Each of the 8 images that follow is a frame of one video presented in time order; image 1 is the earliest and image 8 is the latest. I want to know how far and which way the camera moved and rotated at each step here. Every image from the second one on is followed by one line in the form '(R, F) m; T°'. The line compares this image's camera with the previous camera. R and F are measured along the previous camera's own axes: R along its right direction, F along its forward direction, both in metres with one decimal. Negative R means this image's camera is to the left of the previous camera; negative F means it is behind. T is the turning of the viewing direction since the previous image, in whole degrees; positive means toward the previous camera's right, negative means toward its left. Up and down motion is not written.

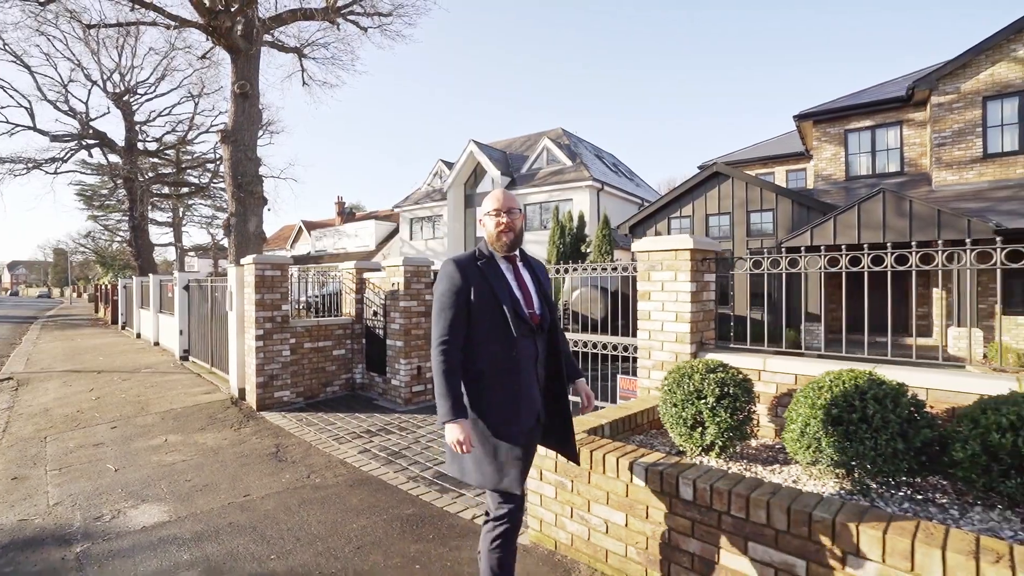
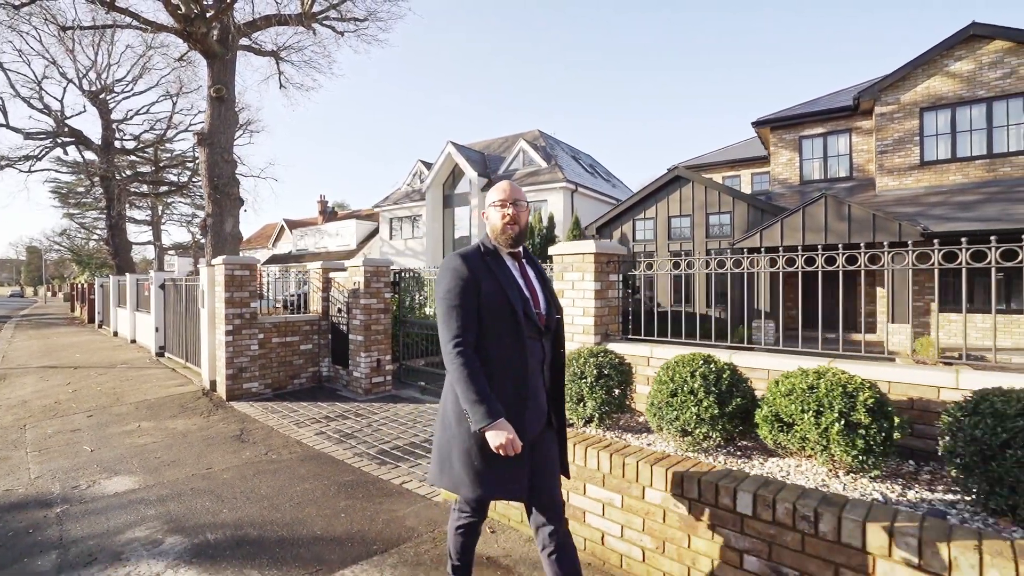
(+0.6, -0.6) m; +2°
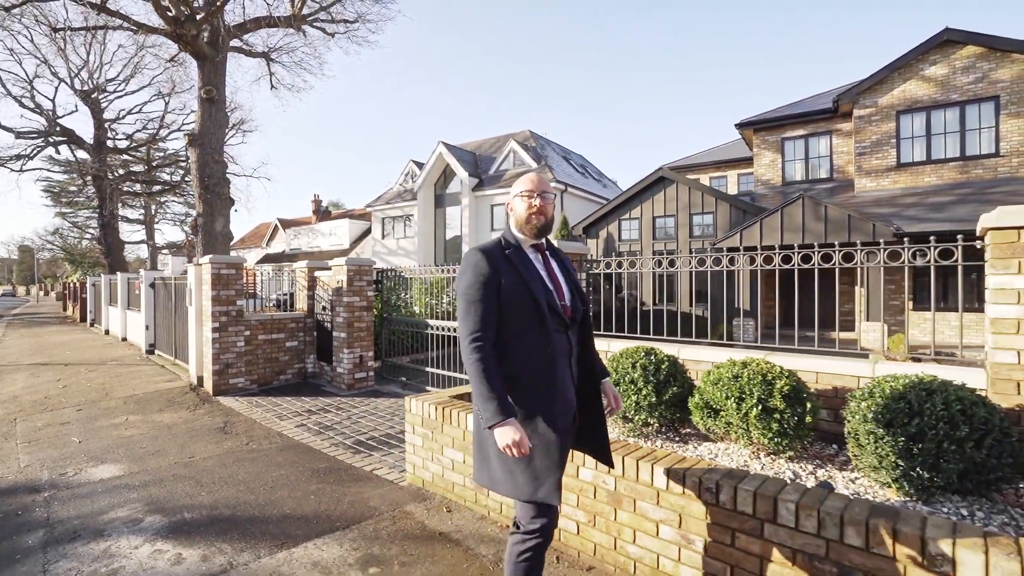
(+0.3, -0.3) m; 0°
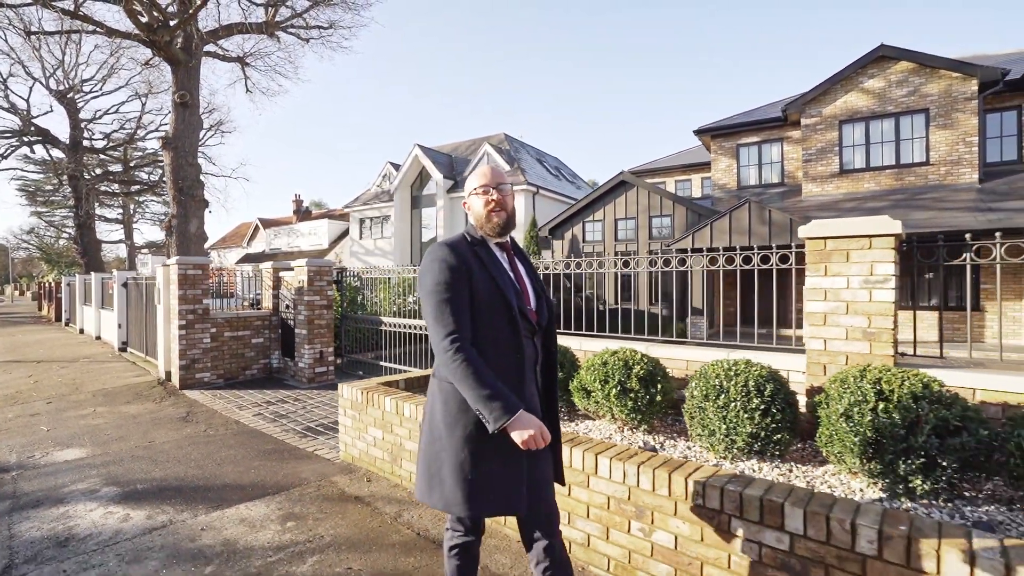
(+0.8, -0.6) m; +1°
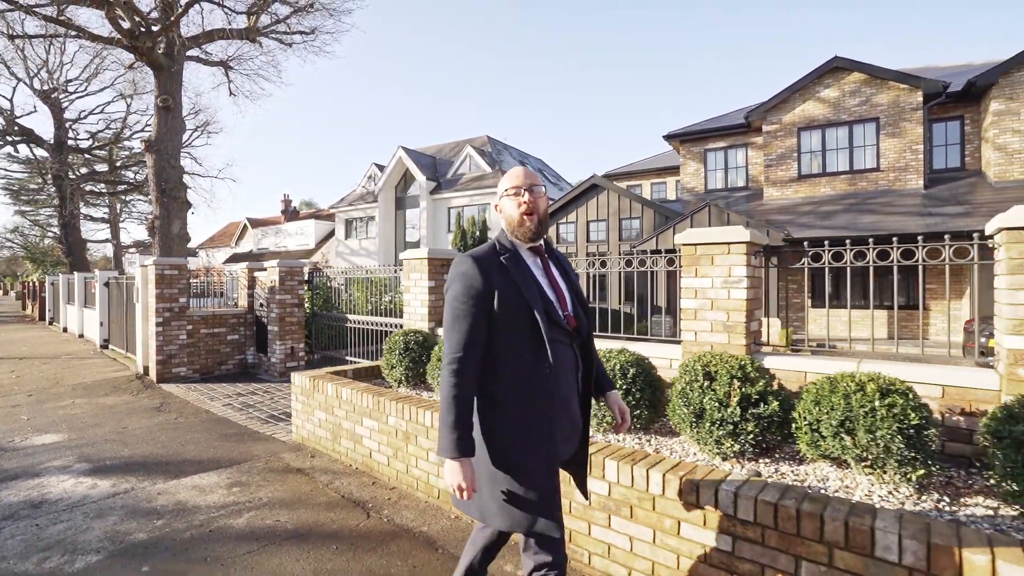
(+0.7, -0.6) m; +1°
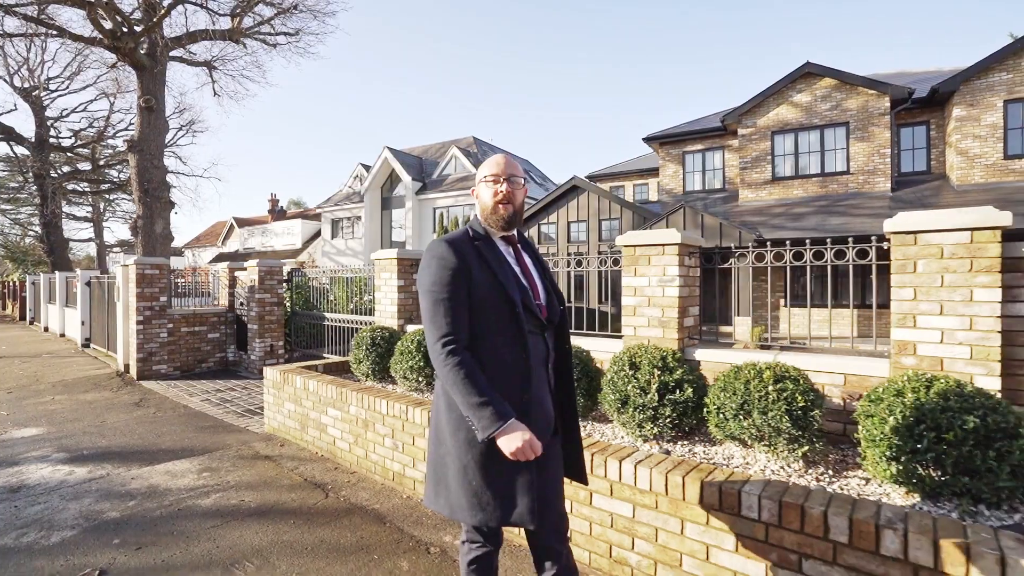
(+0.4, -0.3) m; +1°
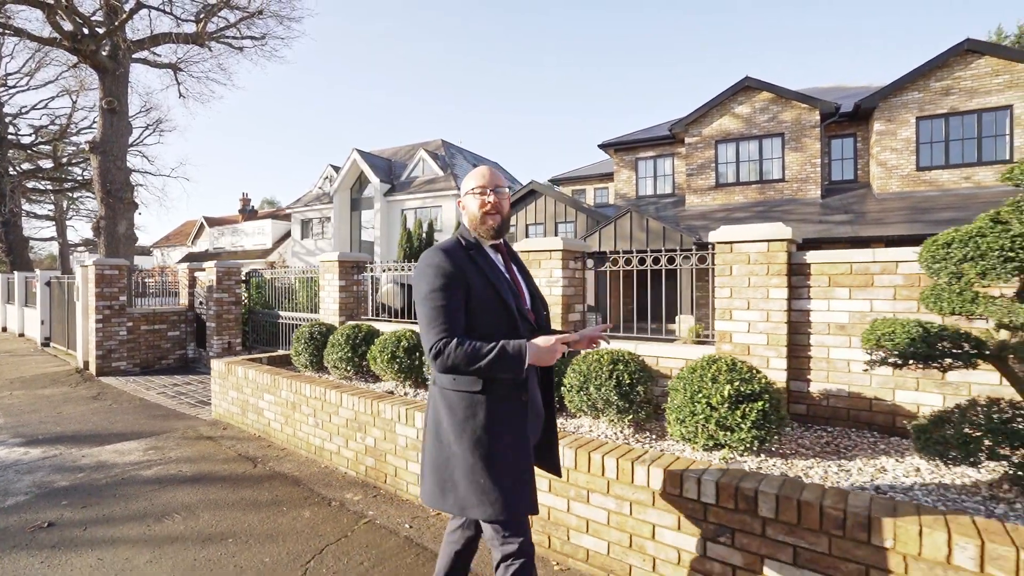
(+0.8, -0.7) m; +2°
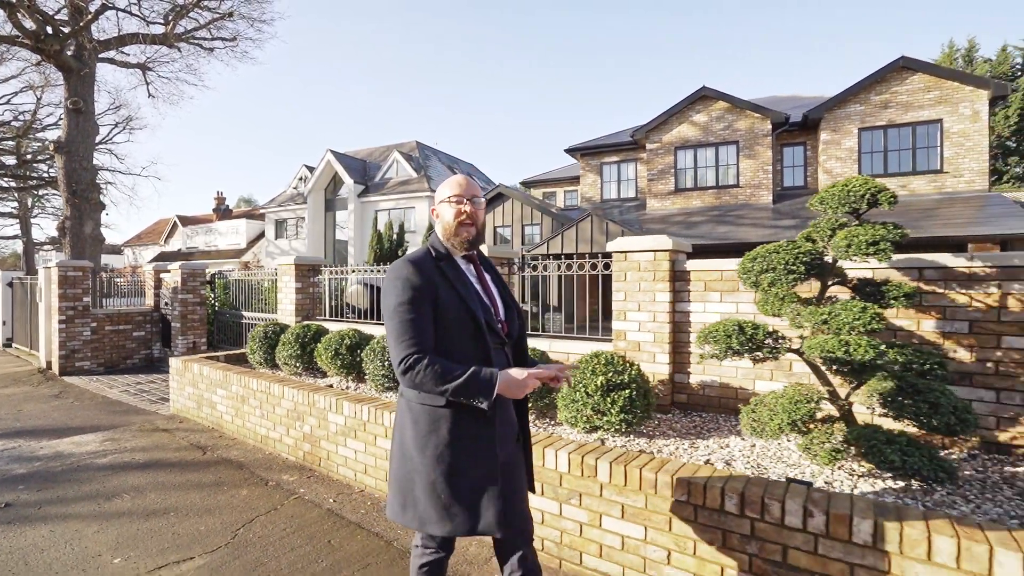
(+0.7, -0.5) m; +2°
